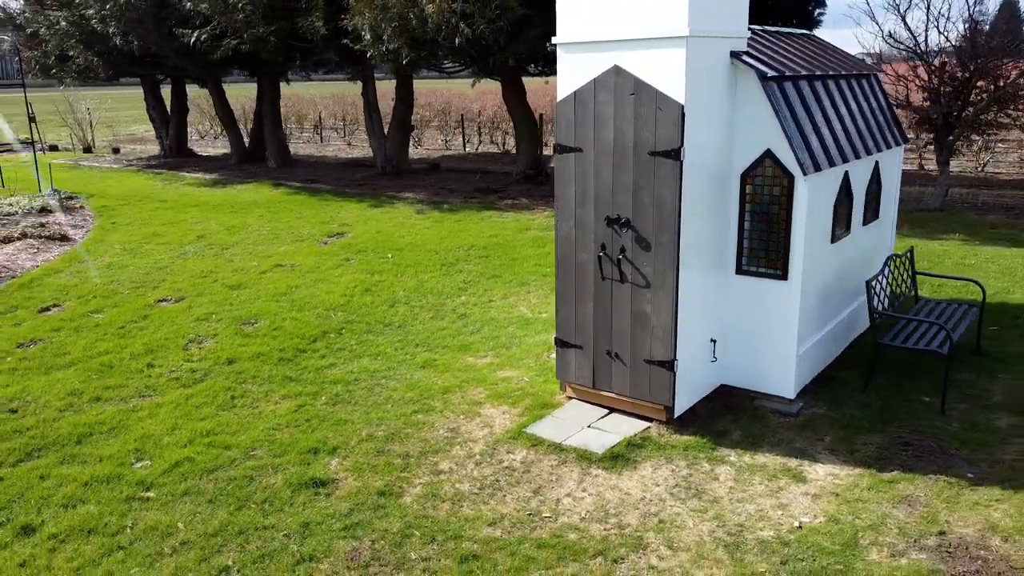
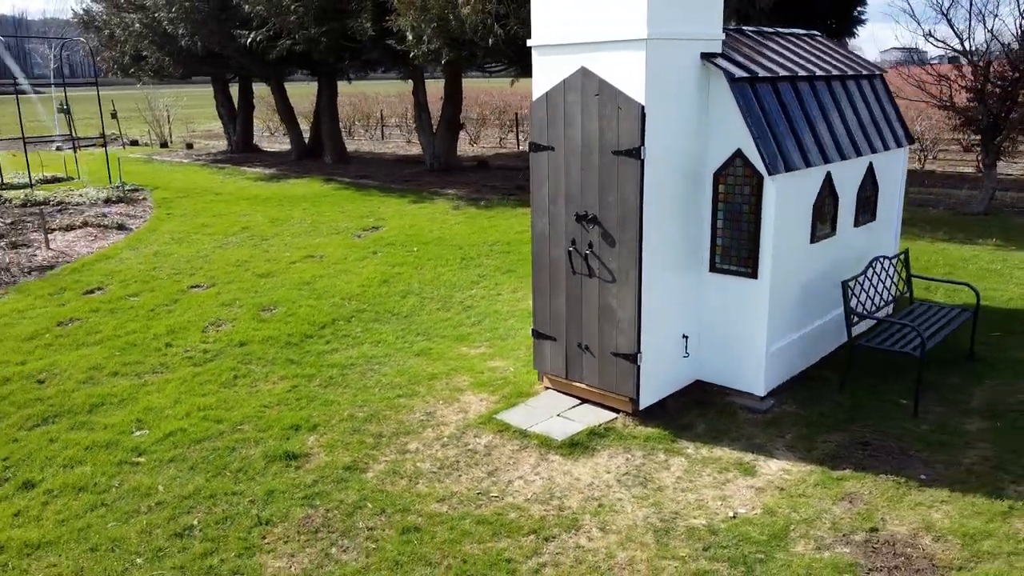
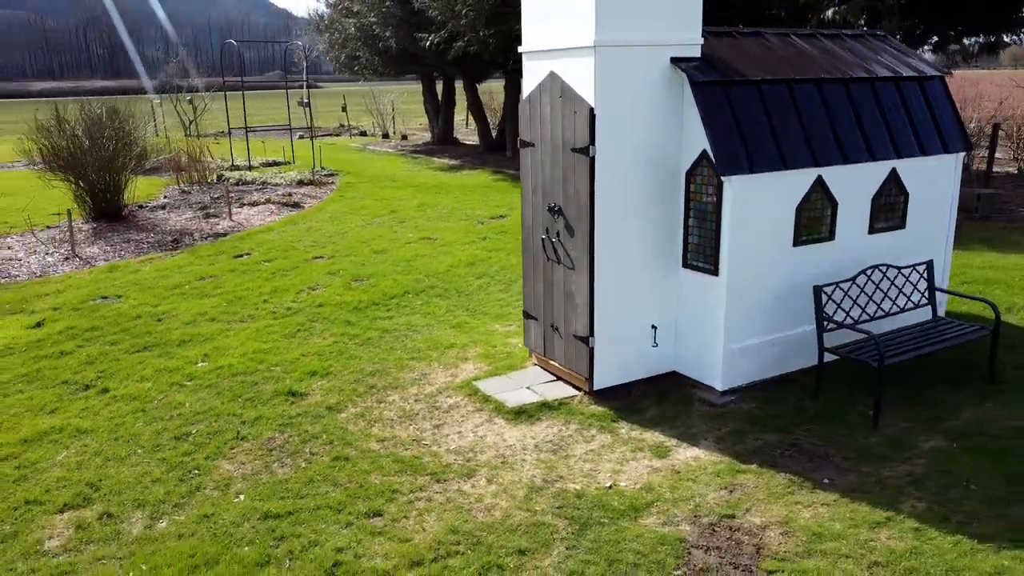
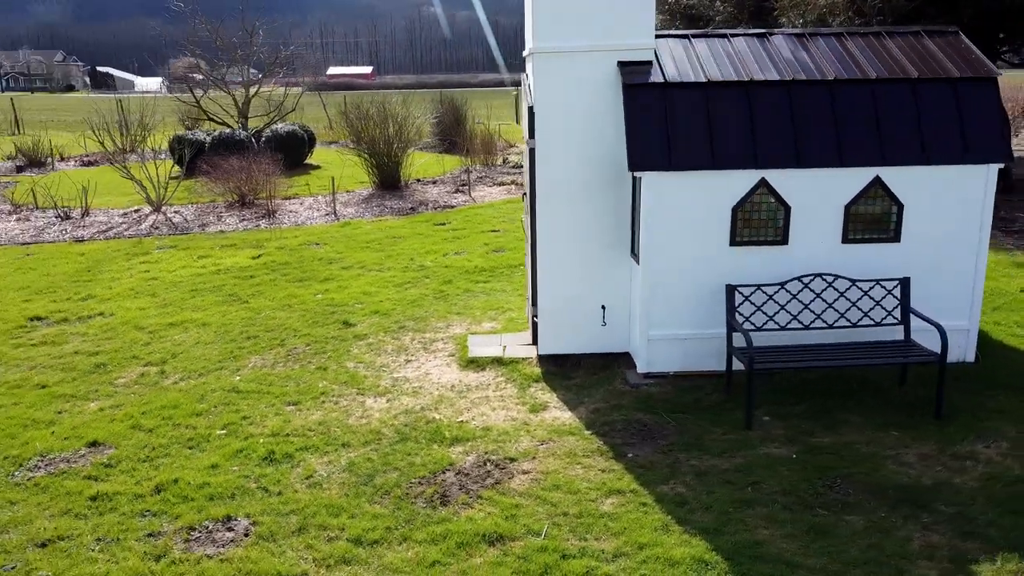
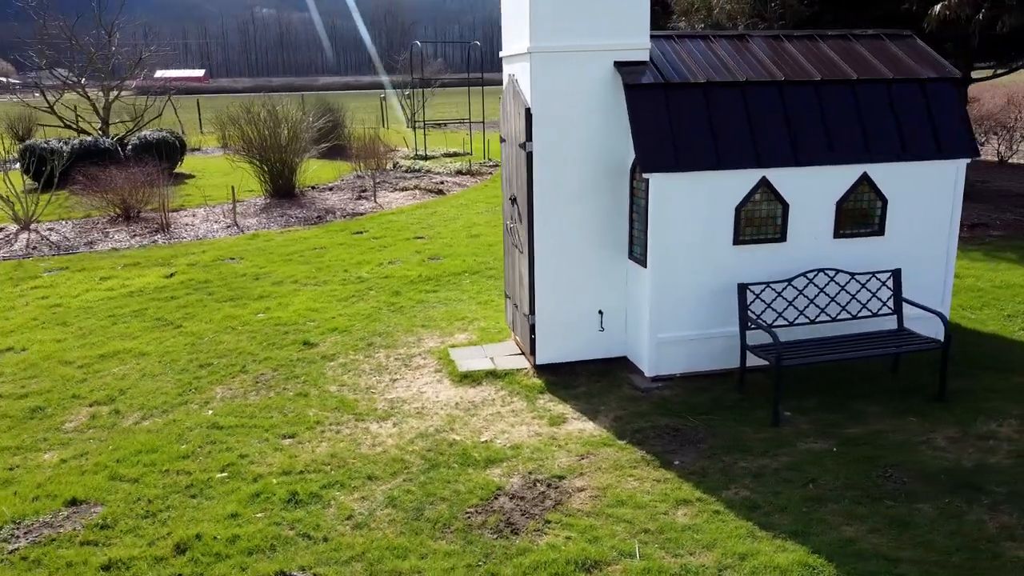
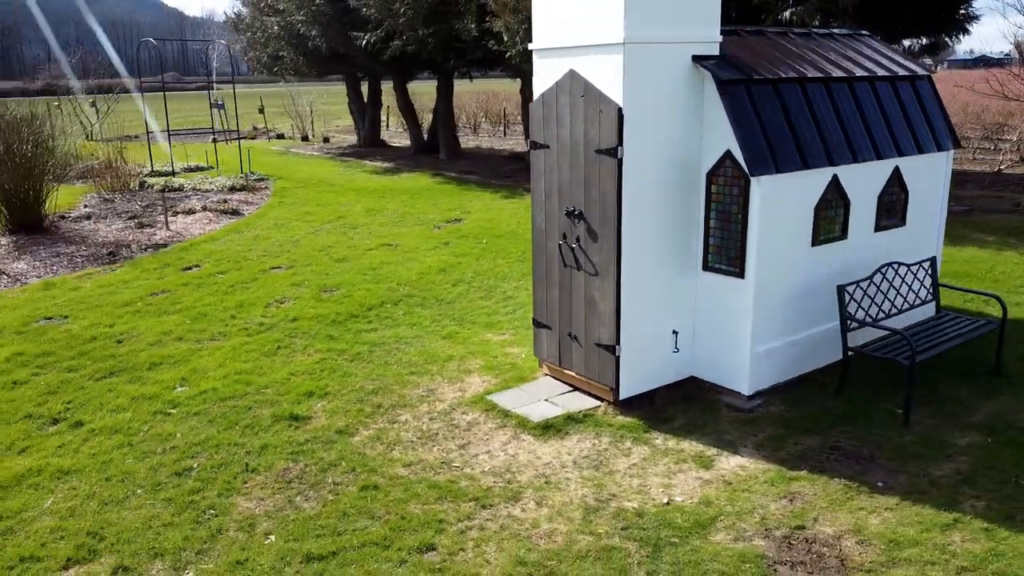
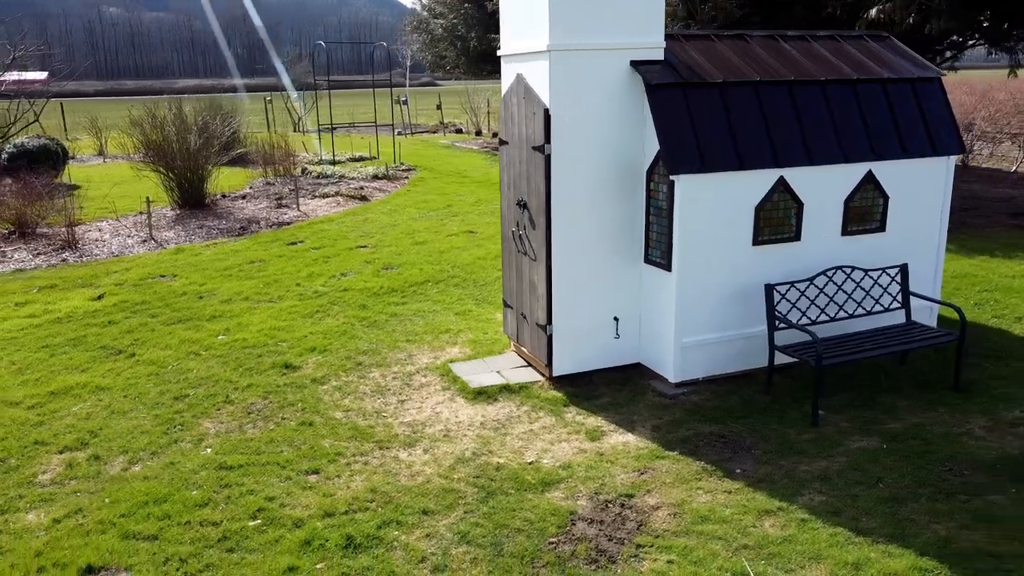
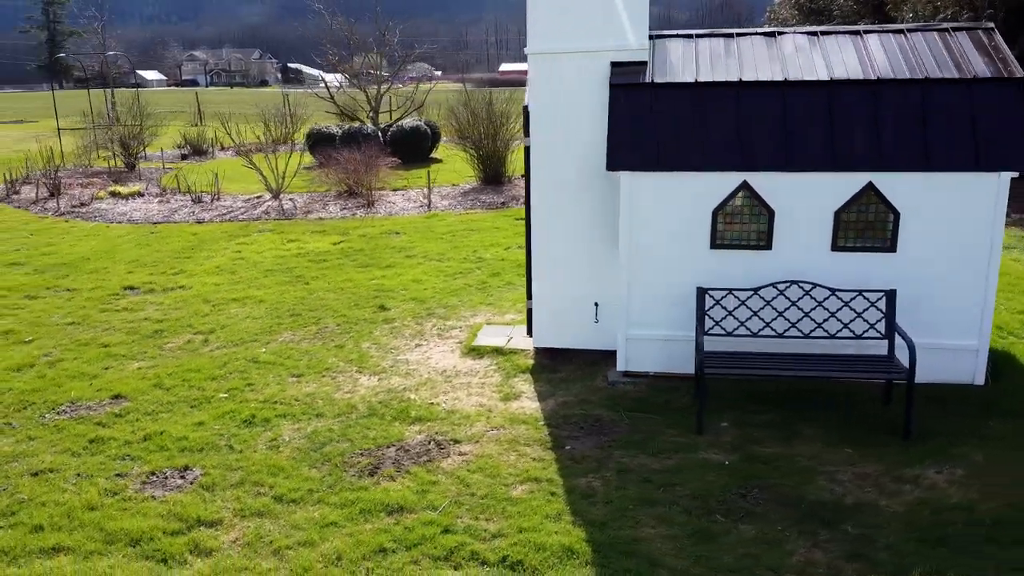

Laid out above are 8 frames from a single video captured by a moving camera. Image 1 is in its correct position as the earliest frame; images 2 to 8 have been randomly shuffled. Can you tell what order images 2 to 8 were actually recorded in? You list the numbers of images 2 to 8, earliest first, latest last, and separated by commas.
2, 6, 3, 7, 5, 4, 8
